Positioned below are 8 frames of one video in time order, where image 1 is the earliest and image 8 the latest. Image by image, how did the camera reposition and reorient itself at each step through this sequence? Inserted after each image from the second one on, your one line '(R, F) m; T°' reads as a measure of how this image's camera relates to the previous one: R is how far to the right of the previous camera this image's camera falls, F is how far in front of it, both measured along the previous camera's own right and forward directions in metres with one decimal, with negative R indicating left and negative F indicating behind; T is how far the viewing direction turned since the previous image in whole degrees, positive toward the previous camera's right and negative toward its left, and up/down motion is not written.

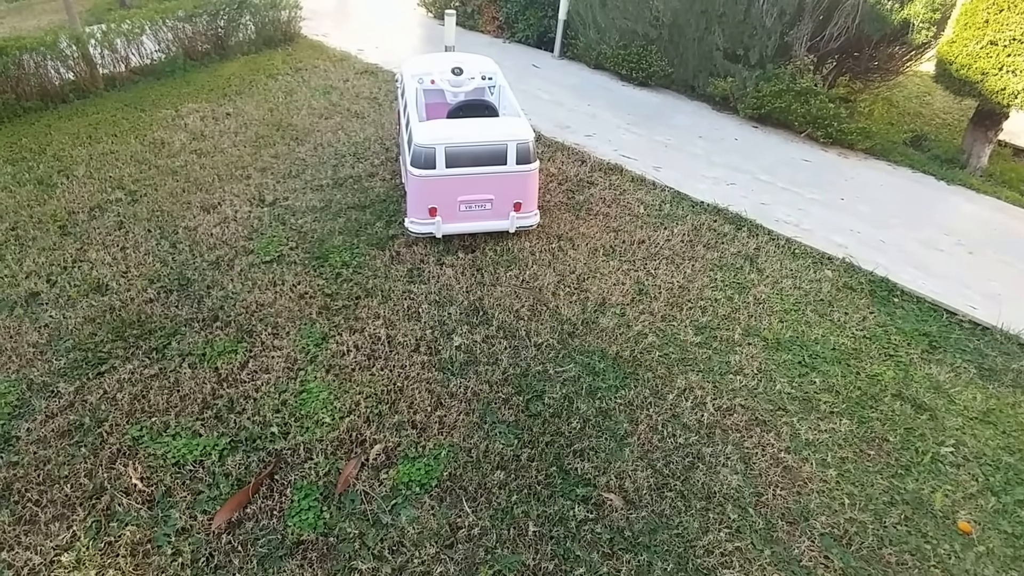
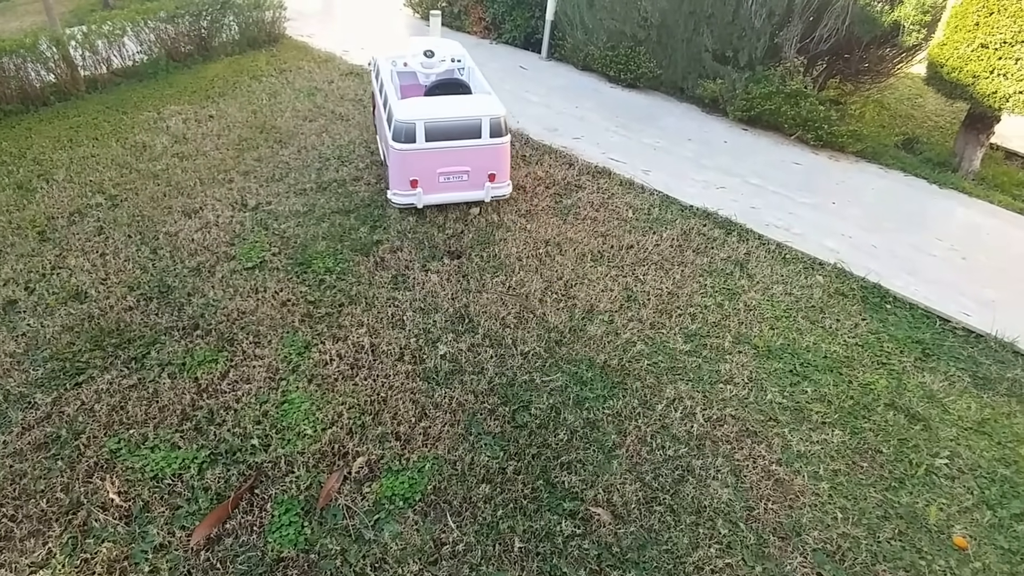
(0.0, +0.1) m; +1°
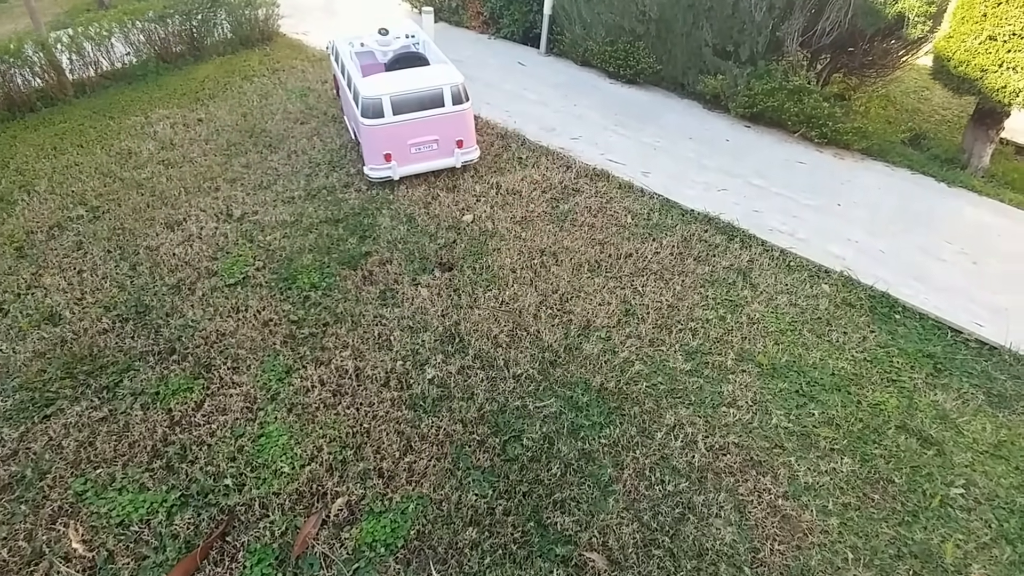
(0.0, +0.2) m; 0°
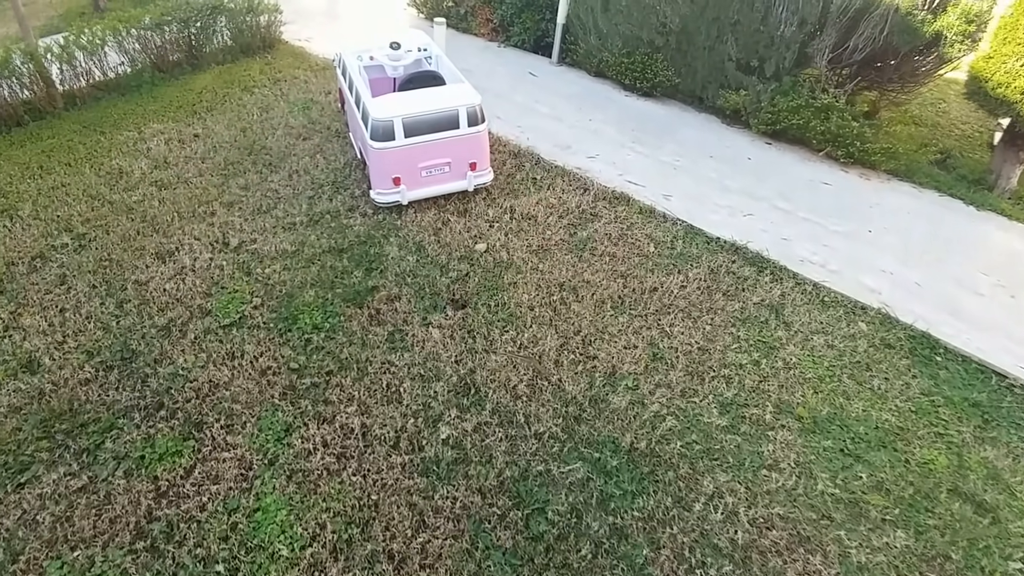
(-0.1, +0.3) m; 0°
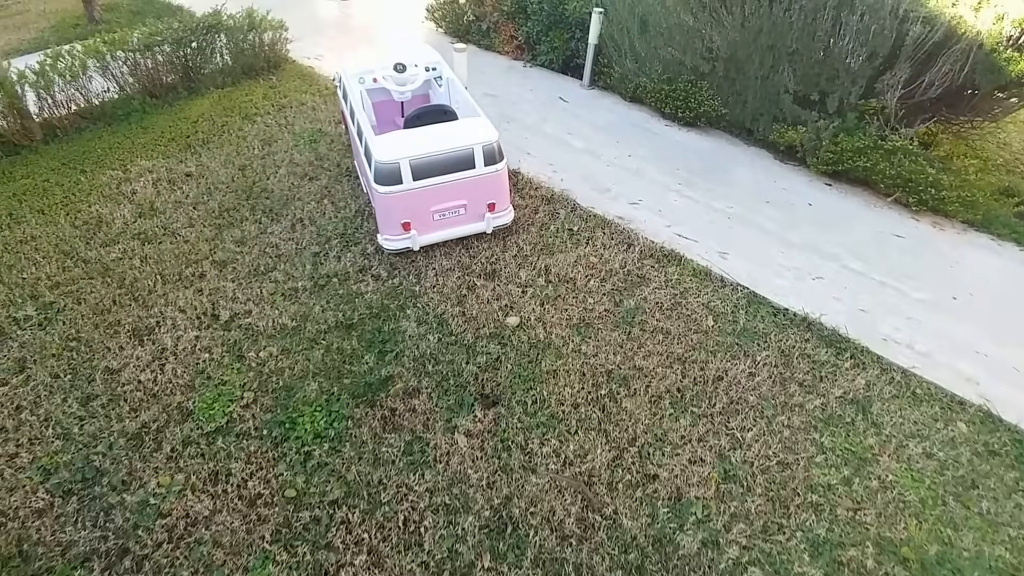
(-0.1, +0.6) m; -1°
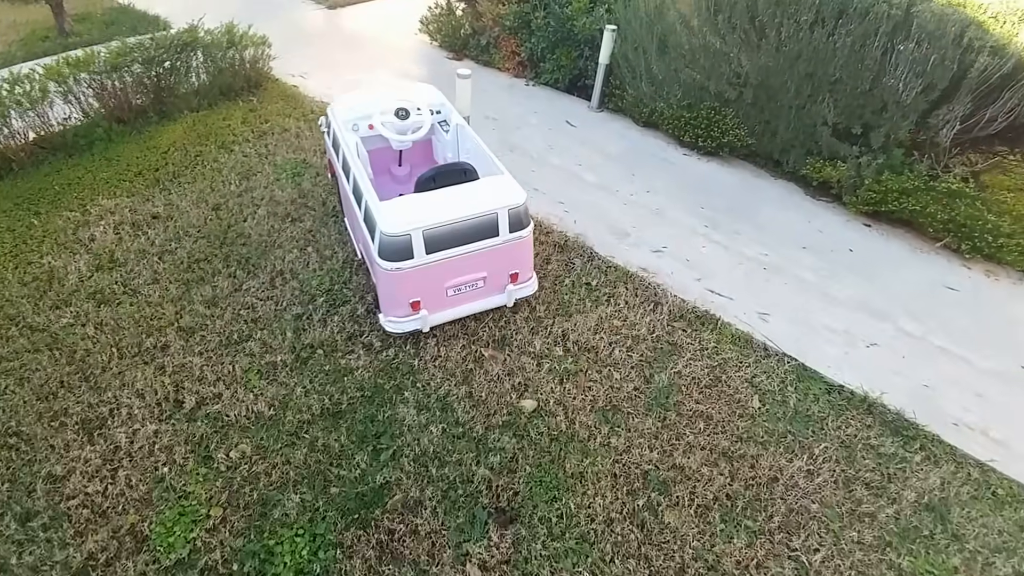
(-0.1, +0.5) m; +1°
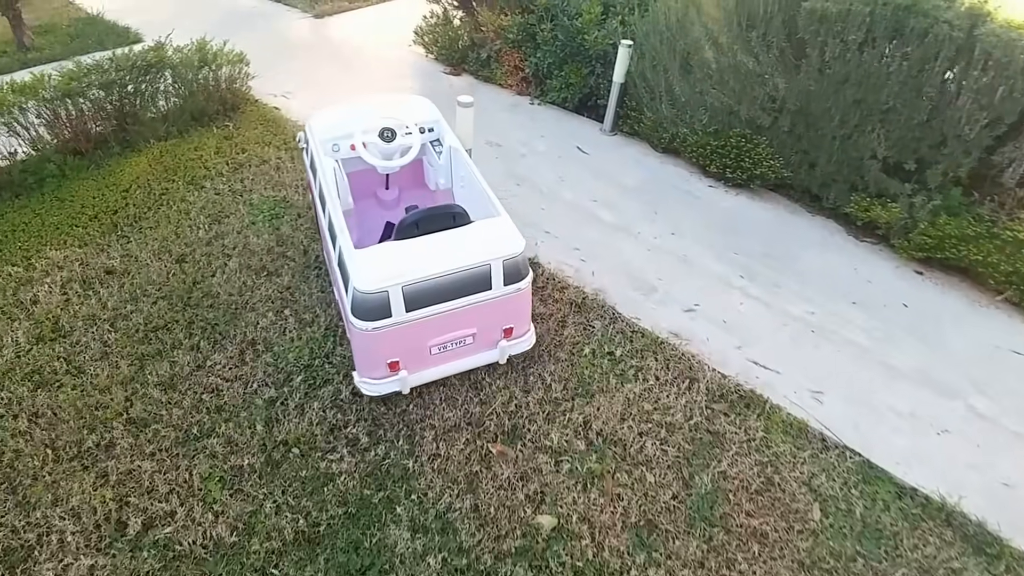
(0.0, +0.5) m; 0°
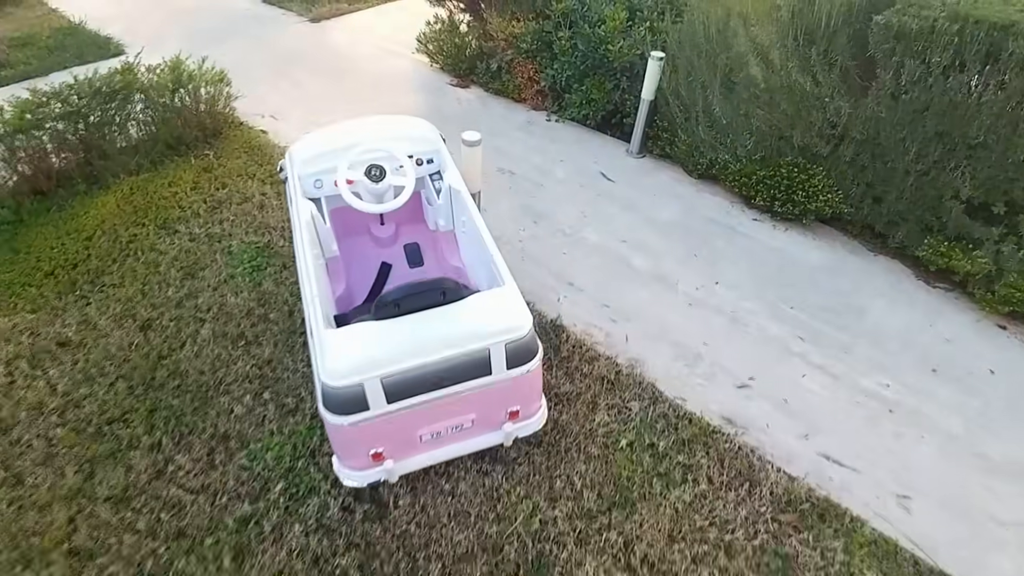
(0.0, +0.5) m; -1°
